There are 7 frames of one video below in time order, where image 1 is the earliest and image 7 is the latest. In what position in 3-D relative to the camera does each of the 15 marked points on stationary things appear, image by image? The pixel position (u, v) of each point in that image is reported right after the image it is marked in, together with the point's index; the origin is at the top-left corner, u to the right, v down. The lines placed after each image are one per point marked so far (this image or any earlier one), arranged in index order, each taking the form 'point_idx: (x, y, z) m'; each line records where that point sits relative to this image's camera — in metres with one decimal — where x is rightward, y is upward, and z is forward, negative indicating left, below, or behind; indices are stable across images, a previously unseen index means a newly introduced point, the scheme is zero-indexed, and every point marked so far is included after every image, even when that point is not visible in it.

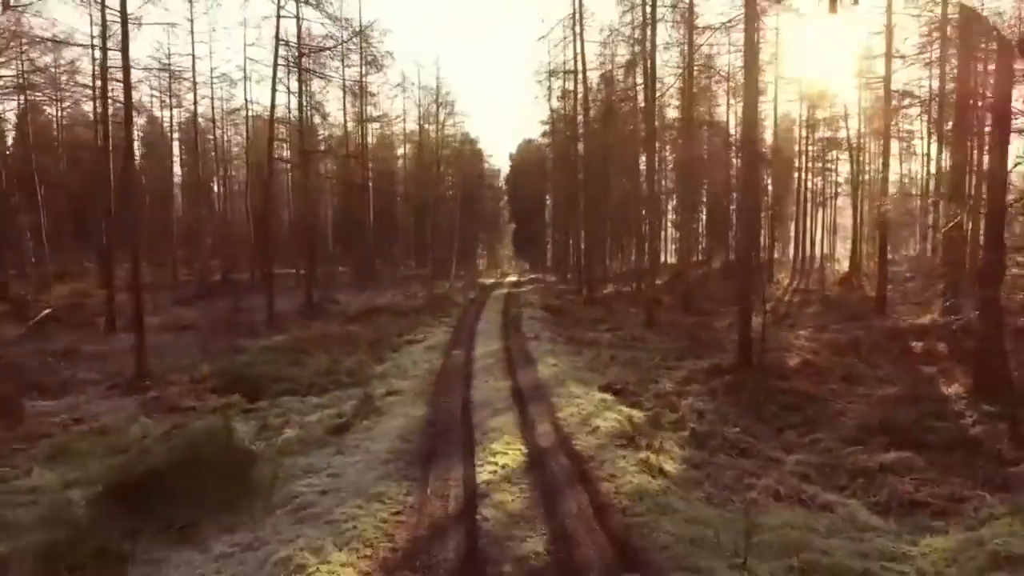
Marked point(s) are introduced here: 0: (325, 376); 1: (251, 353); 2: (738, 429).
0: (-3.6, -1.7, +13.5) m
1: (-5.8, -1.4, +15.8) m
2: (+3.2, -2.0, +10.0) m
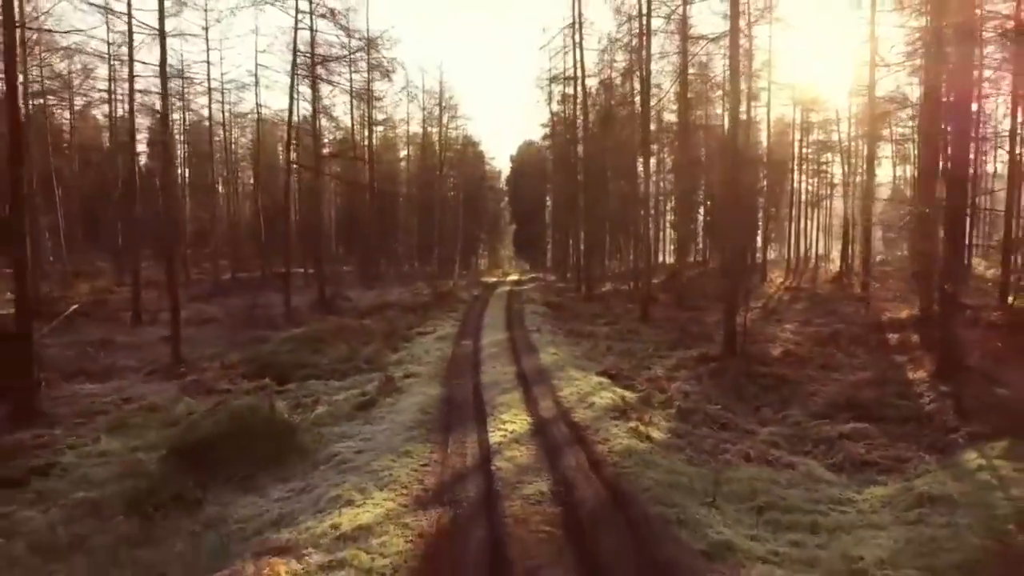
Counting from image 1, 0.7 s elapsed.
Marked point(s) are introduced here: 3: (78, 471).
0: (-3.5, -1.6, +14.7) m
1: (-5.7, -1.3, +17.0) m
2: (+3.3, -1.9, +11.3) m
3: (-5.2, -2.2, +8.5) m
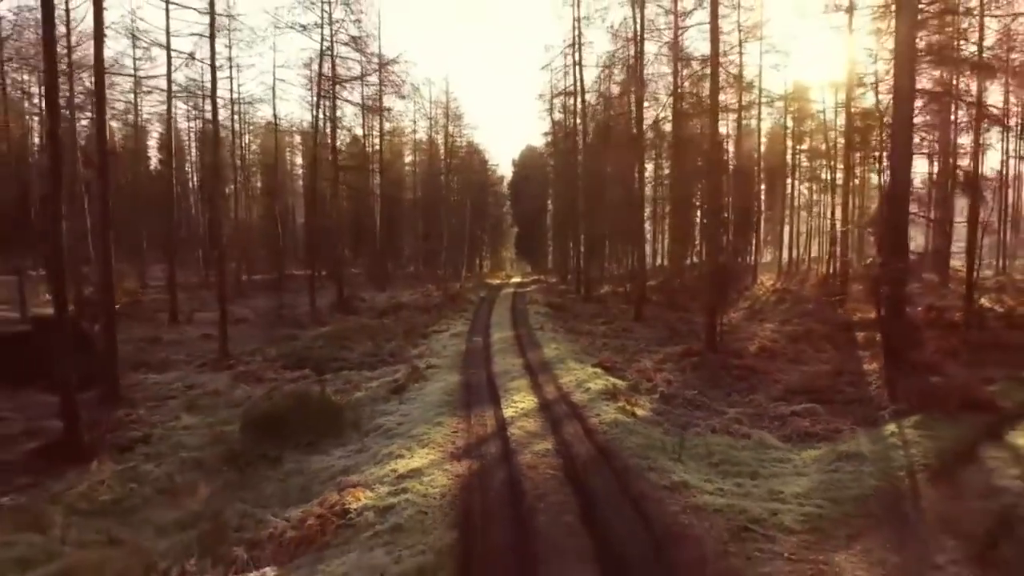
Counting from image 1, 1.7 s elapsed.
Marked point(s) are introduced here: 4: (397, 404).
0: (-3.3, -1.6, +16.7) m
1: (-5.6, -1.4, +19.0) m
2: (+3.5, -2.0, +13.3) m
3: (-5.1, -2.2, +10.5) m
4: (-1.9, -1.9, +11.8) m
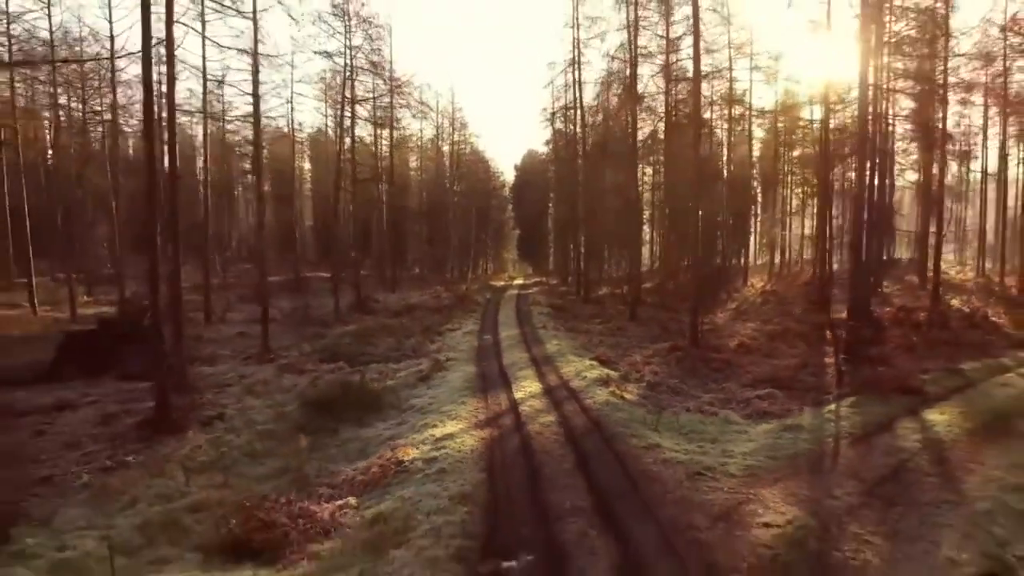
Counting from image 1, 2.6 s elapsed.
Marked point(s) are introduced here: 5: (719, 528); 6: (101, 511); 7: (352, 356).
0: (-3.2, -1.7, +19.0) m
1: (-5.4, -1.5, +21.3) m
2: (+3.6, -2.0, +15.6) m
3: (-4.9, -2.3, +12.8) m
4: (-1.8, -2.0, +14.1) m
5: (+2.1, -2.5, +7.2) m
6: (-4.9, -2.6, +8.4) m
7: (-4.2, -1.8, +18.6) m
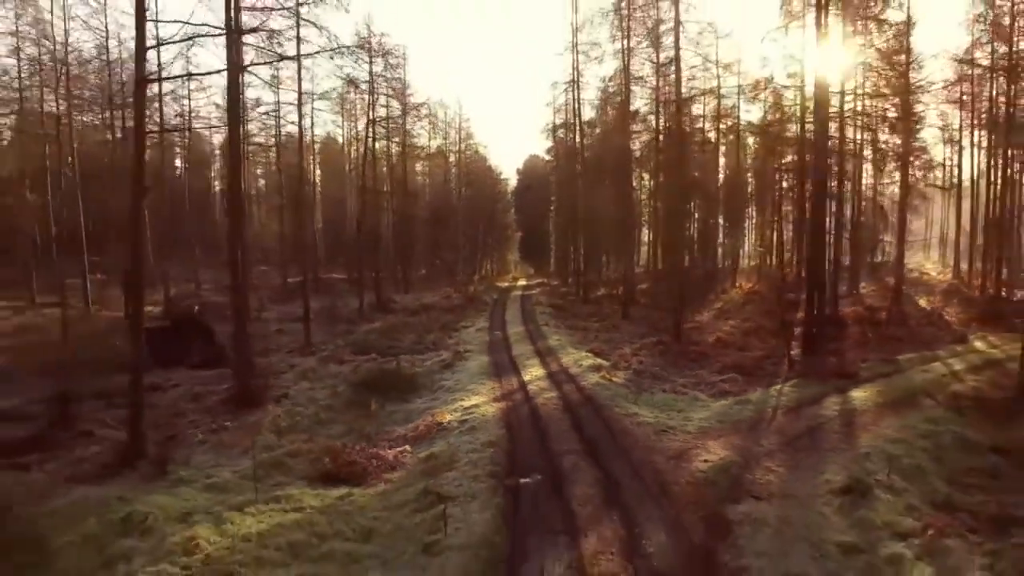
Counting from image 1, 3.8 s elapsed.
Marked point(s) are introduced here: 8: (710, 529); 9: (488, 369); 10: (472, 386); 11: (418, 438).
0: (-2.9, -1.8, +22.0) m
1: (-5.2, -1.6, +24.4) m
2: (+3.9, -2.1, +18.6) m
3: (-4.7, -2.4, +15.9) m
4: (-1.5, -2.1, +17.1) m
5: (+2.3, -2.5, +10.2) m
6: (-4.7, -2.7, +11.4) m
7: (-4.0, -1.9, +21.7) m
8: (+2.2, -2.6, +7.7) m
9: (-0.6, -2.0, +17.1) m
10: (-0.8, -2.1, +15.2) m
11: (-1.6, -2.5, +11.8) m
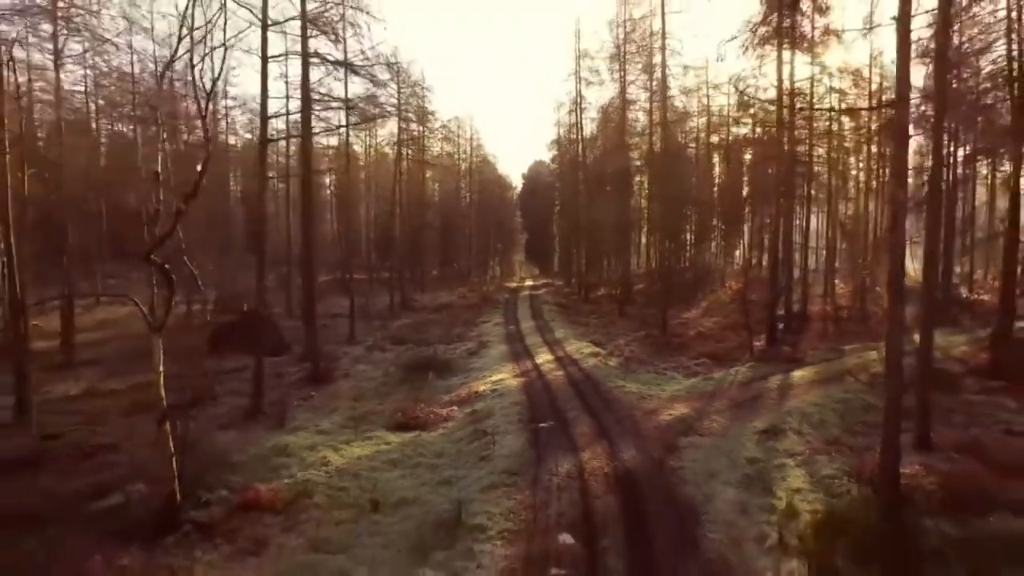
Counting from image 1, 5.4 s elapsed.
0: (-2.5, -1.9, +26.2) m
1: (-4.7, -1.6, +28.5) m
2: (+4.3, -2.2, +22.7) m
3: (-4.3, -2.5, +20.0) m
4: (-1.1, -2.1, +21.2) m
5: (+2.7, -2.6, +14.3) m
6: (-4.3, -2.8, +15.6) m
7: (-3.6, -1.9, +25.8) m
8: (+2.6, -2.7, +11.8) m
9: (-0.2, -2.0, +21.3) m
10: (-0.4, -2.2, +19.4) m
11: (-1.2, -2.6, +15.9) m
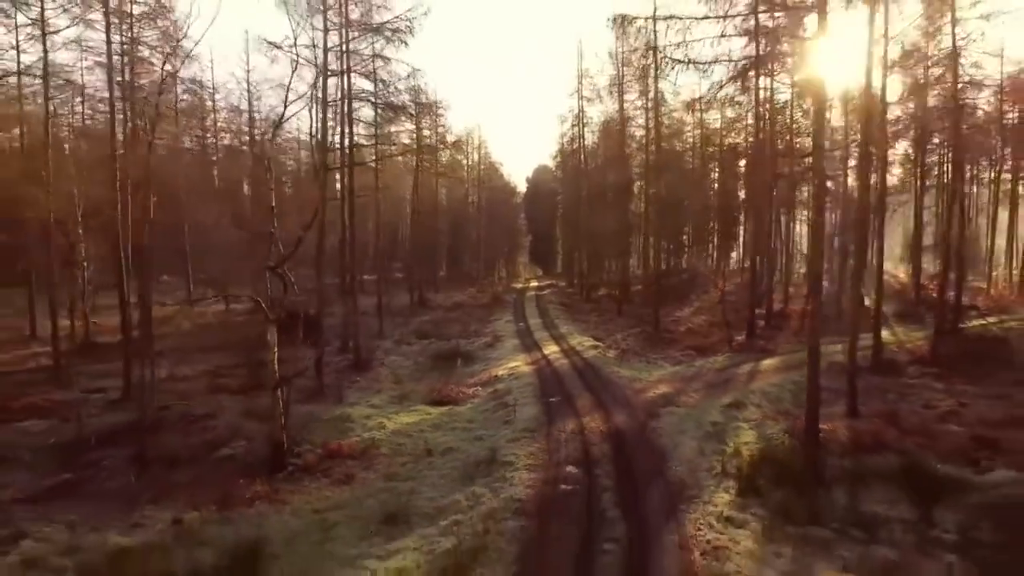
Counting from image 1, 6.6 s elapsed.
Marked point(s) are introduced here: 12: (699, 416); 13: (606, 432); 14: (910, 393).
0: (-2.1, -1.9, +29.6) m
1: (-4.3, -1.6, +31.9) m
2: (+4.7, -2.2, +26.1) m
3: (-3.9, -2.5, +23.4) m
4: (-0.7, -2.2, +24.6) m
5: (+3.1, -2.7, +17.7) m
6: (-3.9, -2.8, +19.0) m
7: (-3.1, -2.0, +29.2) m
8: (+2.9, -2.8, +15.2) m
9: (+0.2, -2.1, +24.6) m
10: (0.0, -2.2, +22.7) m
11: (-0.8, -2.6, +19.3) m
12: (+4.1, -2.8, +15.3) m
13: (+1.8, -2.8, +13.7) m
14: (+10.4, -2.7, +18.3) m
